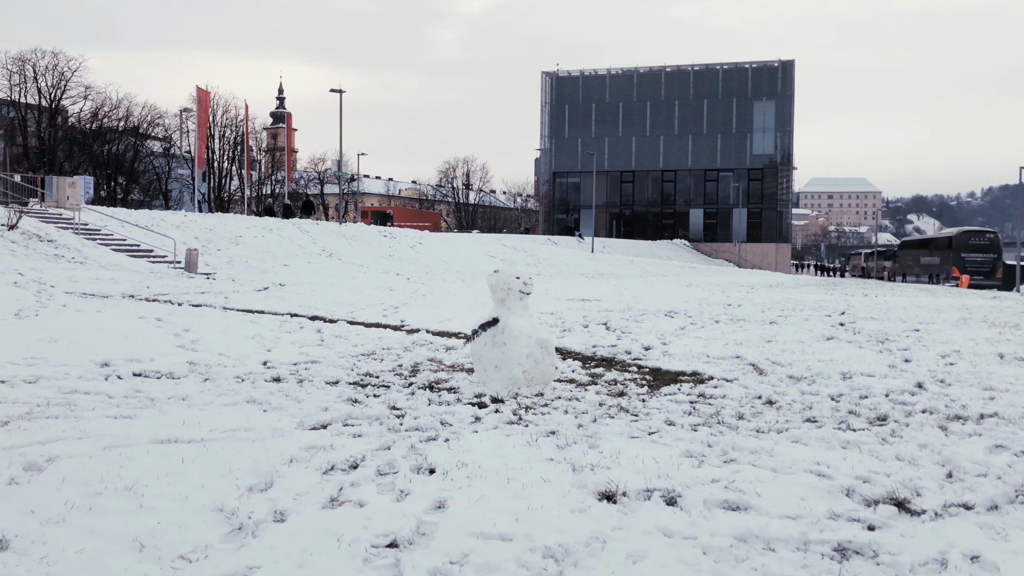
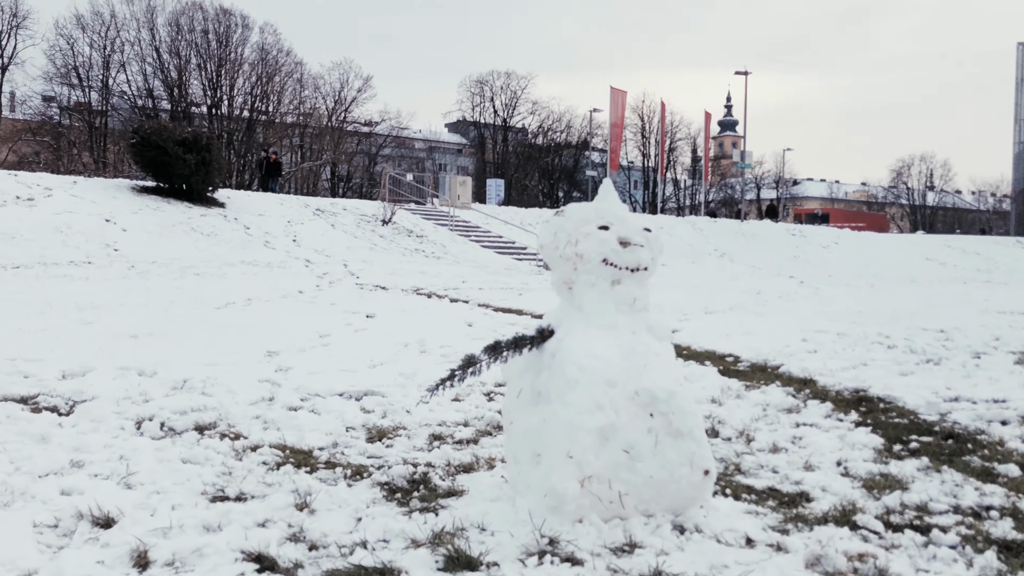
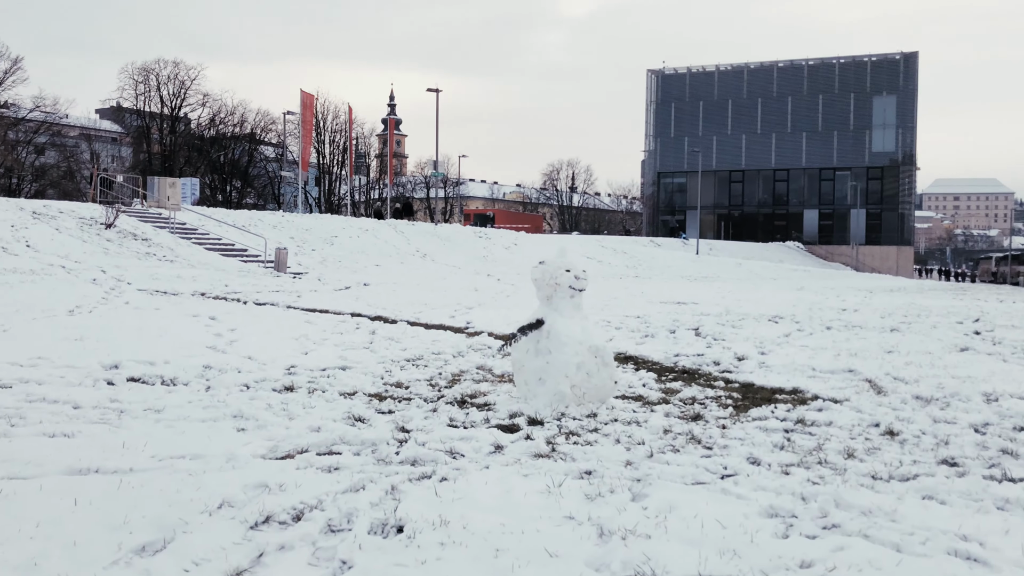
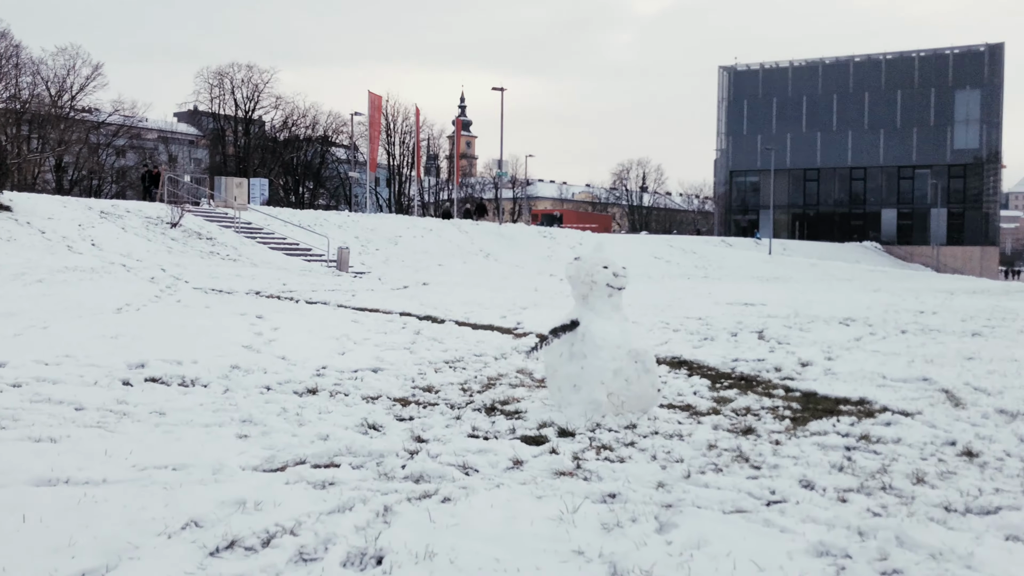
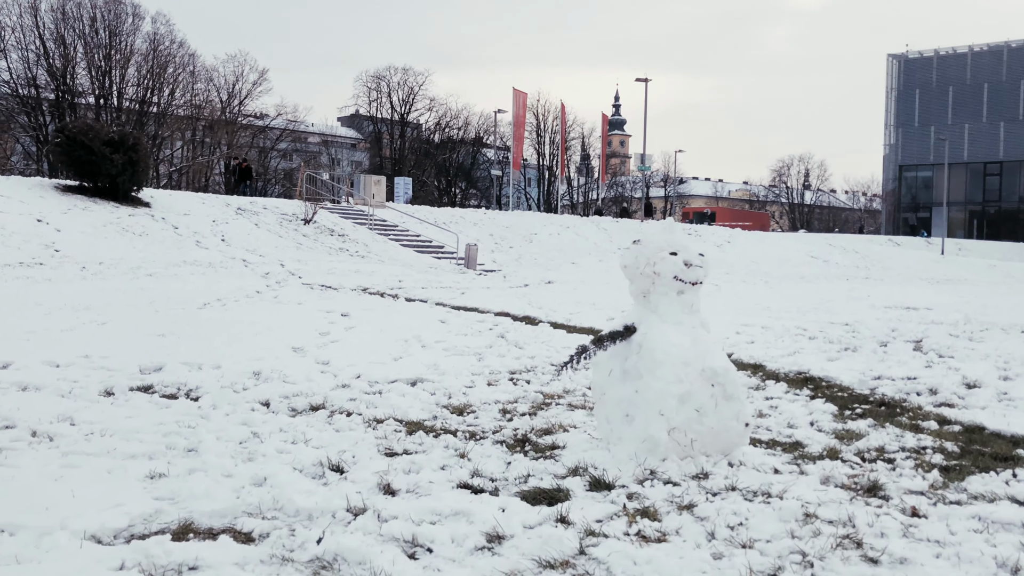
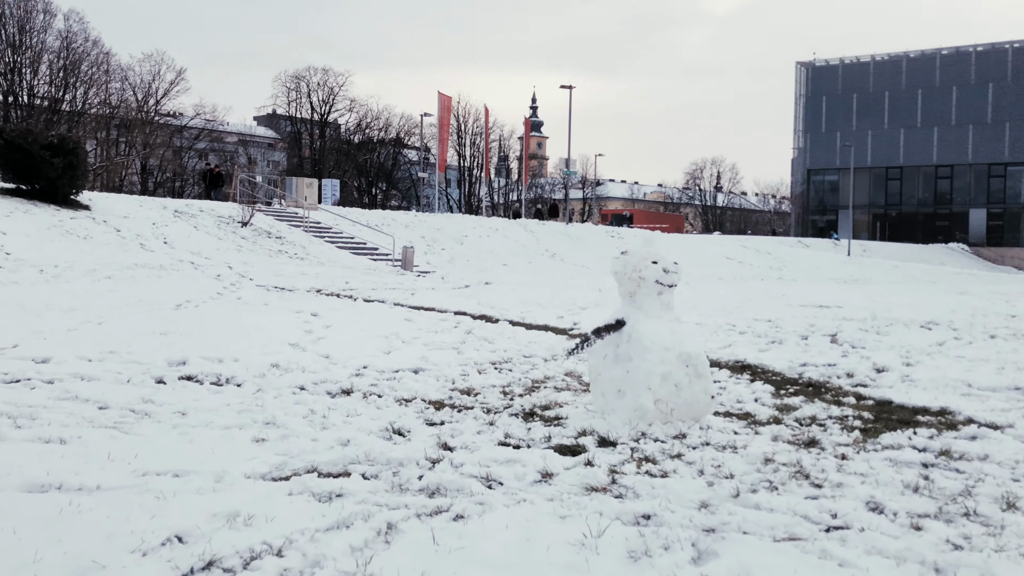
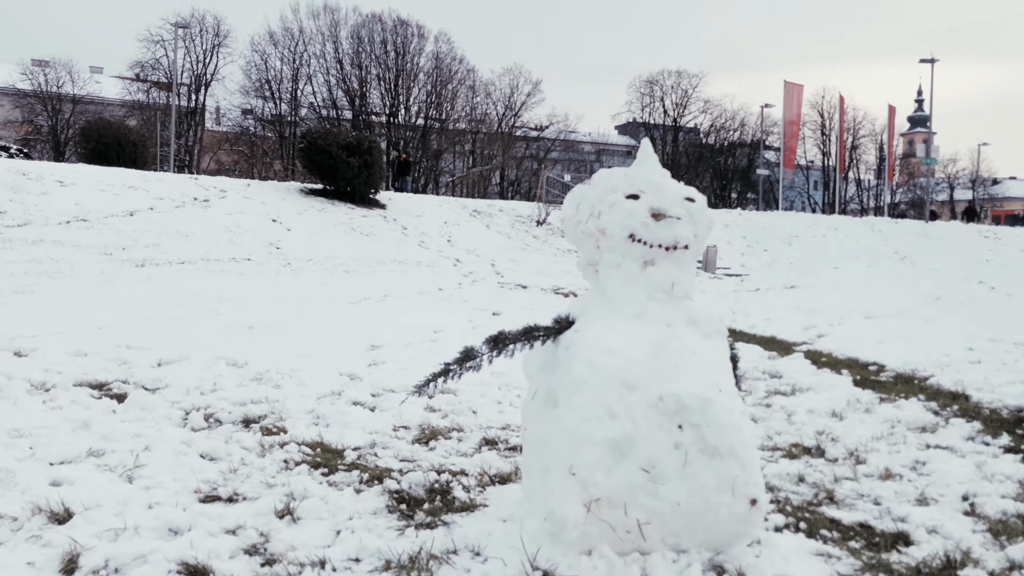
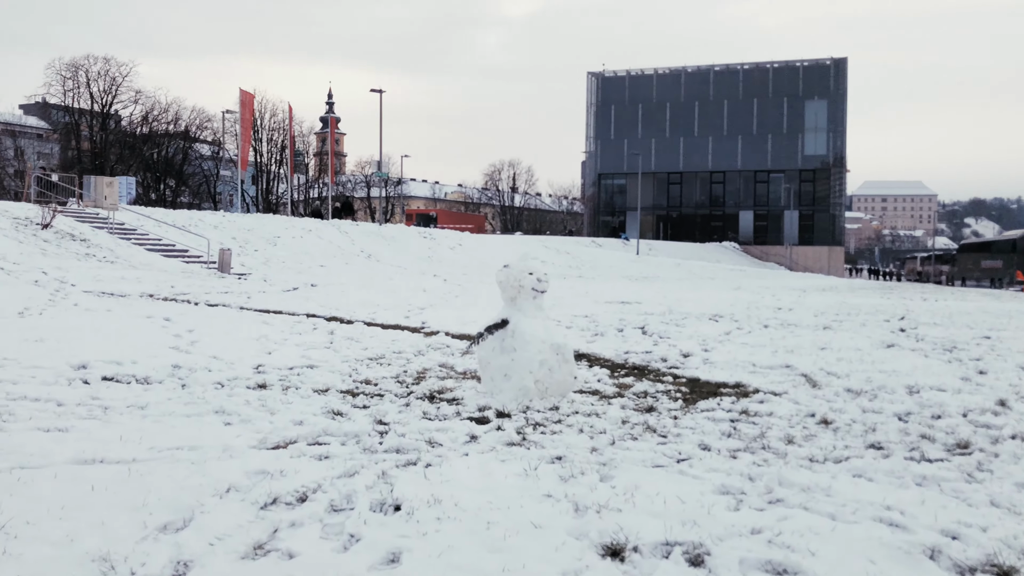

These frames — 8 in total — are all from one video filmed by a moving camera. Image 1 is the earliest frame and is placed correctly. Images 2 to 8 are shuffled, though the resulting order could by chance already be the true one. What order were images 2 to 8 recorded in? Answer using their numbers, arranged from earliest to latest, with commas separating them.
8, 3, 4, 6, 5, 2, 7
